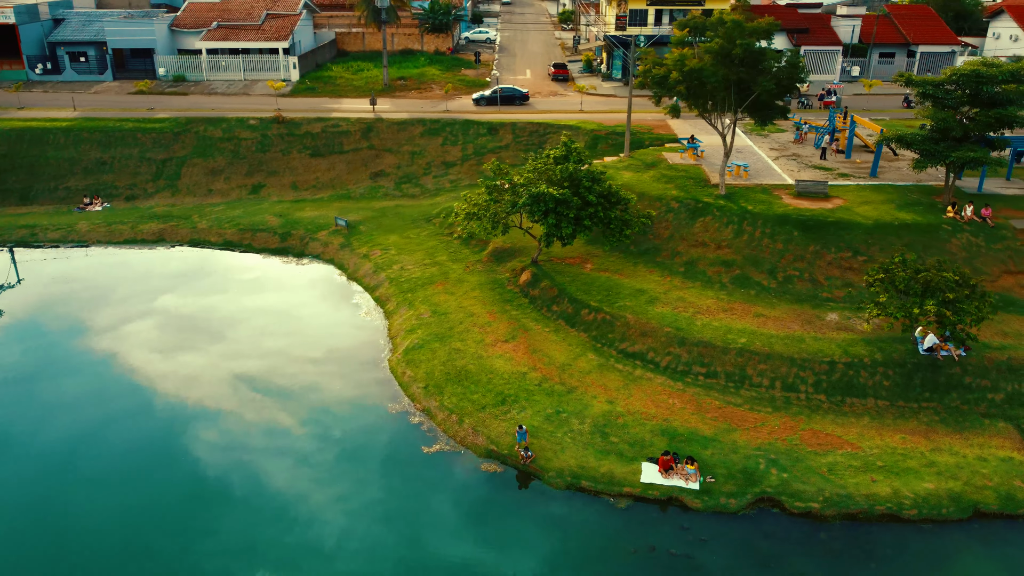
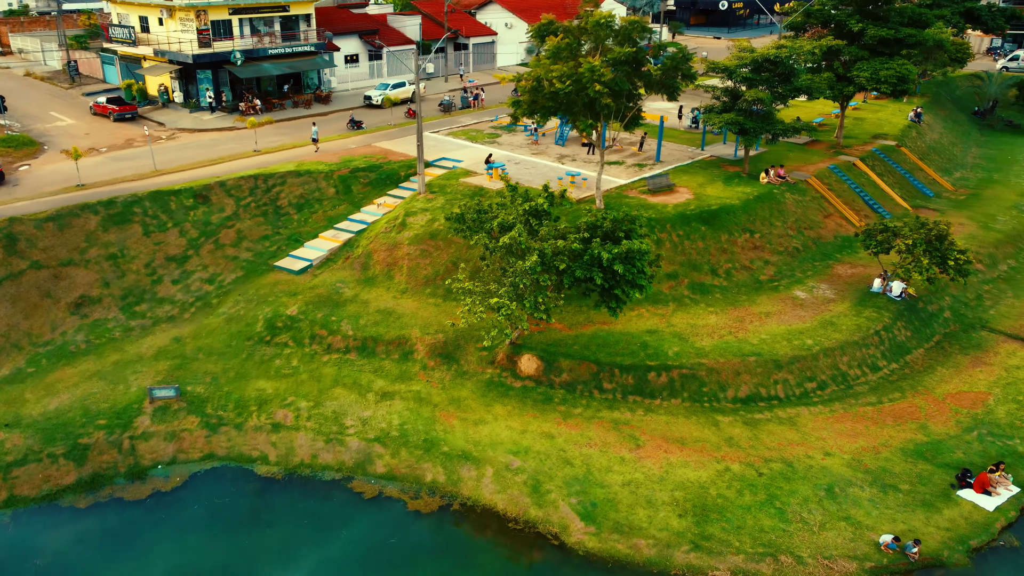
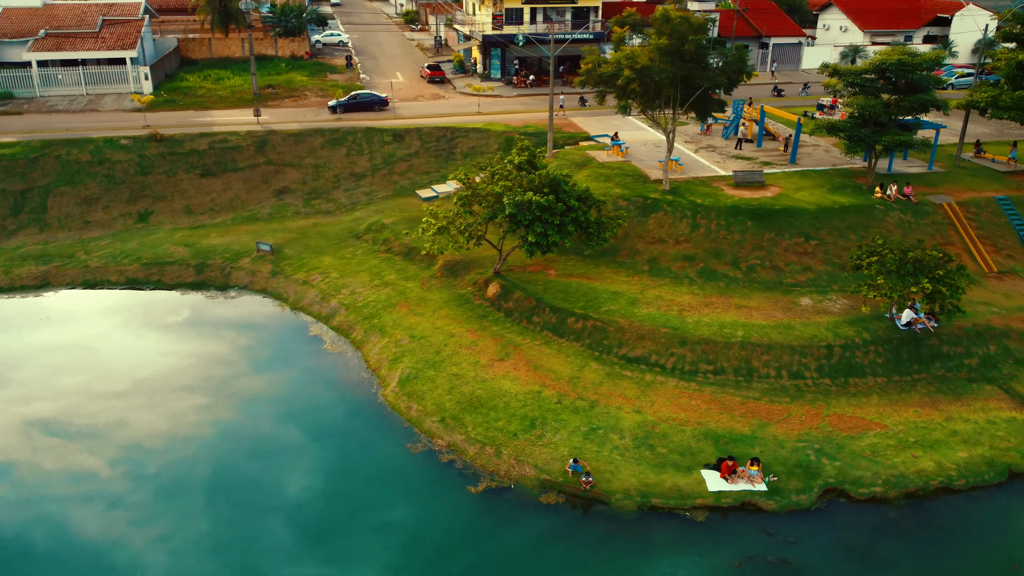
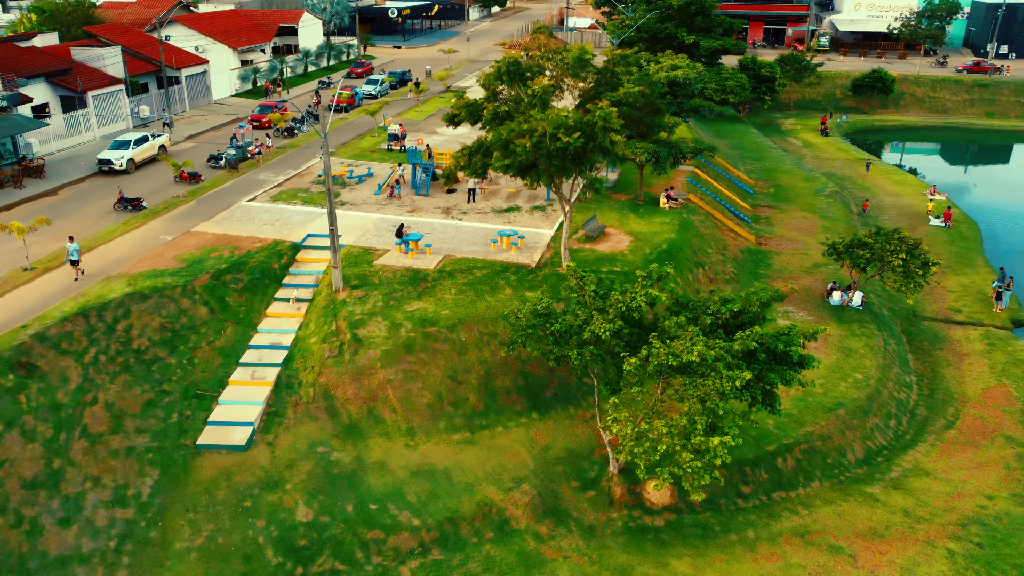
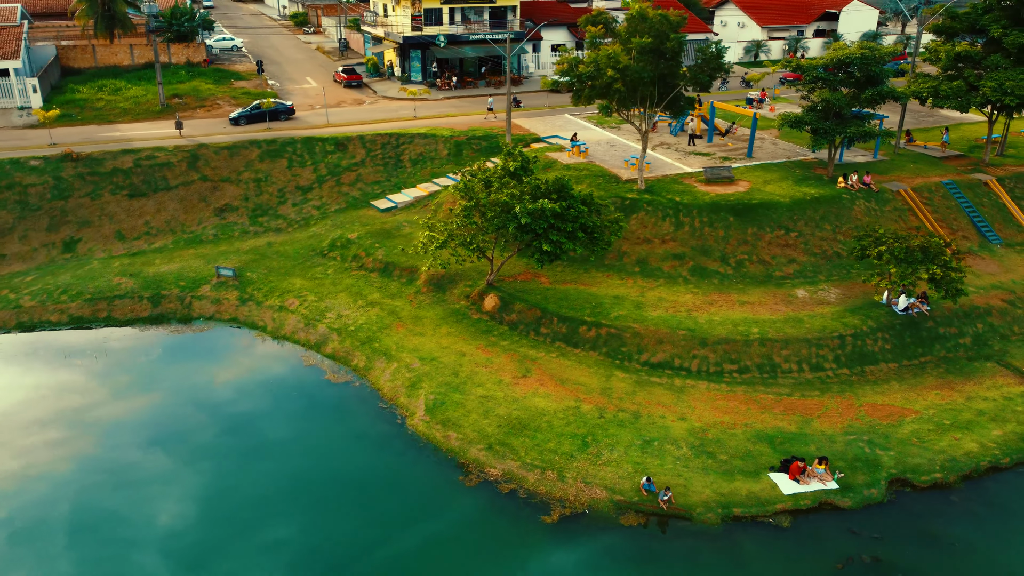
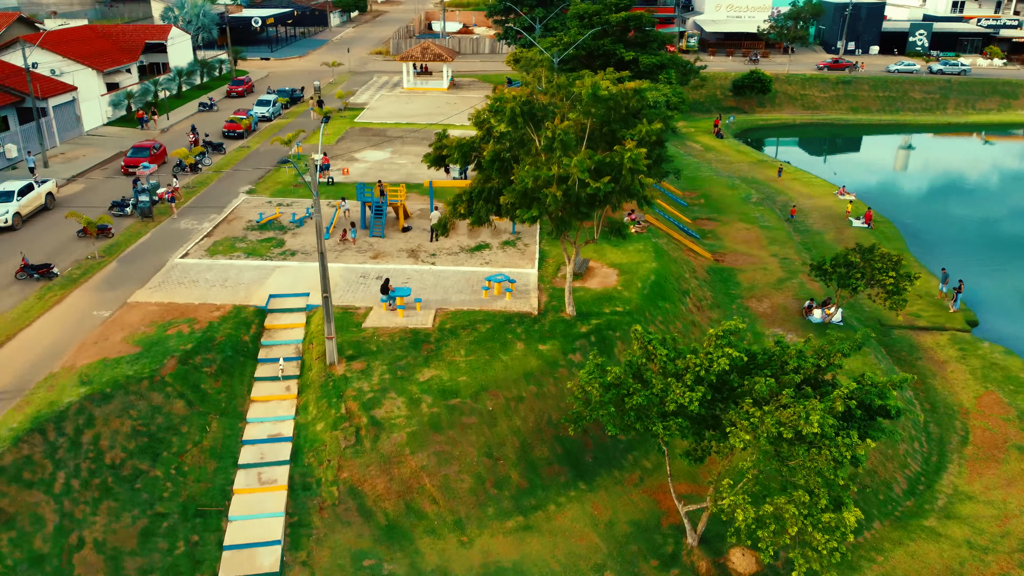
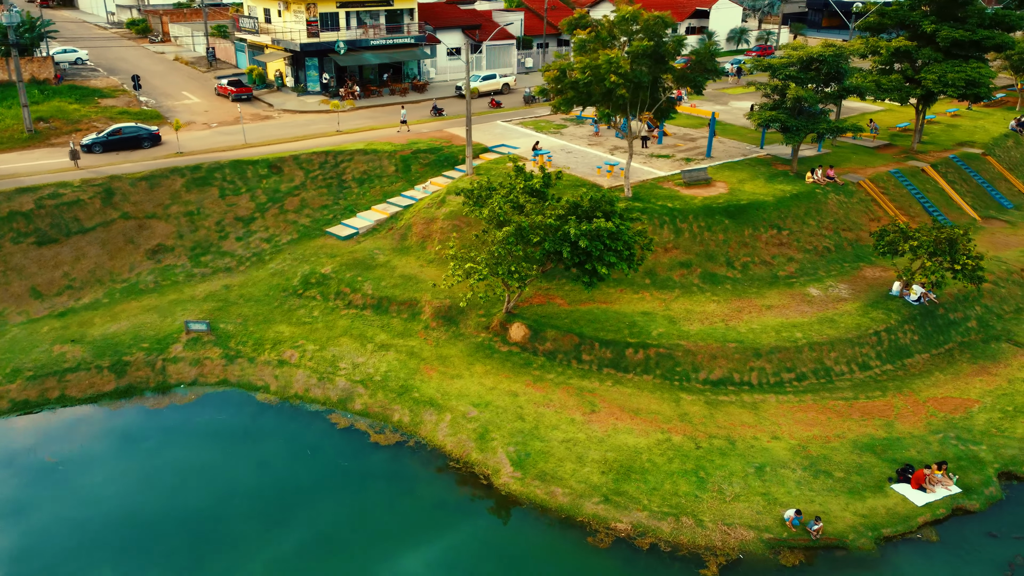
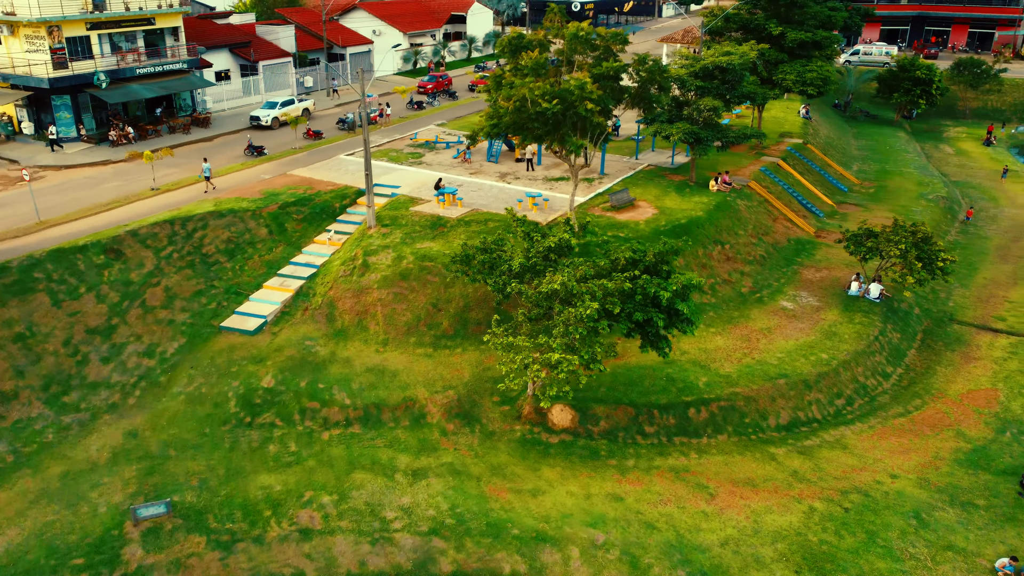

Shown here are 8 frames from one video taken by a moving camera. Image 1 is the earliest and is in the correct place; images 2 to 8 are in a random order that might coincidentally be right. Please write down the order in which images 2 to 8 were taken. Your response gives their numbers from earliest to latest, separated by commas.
3, 5, 7, 2, 8, 4, 6
